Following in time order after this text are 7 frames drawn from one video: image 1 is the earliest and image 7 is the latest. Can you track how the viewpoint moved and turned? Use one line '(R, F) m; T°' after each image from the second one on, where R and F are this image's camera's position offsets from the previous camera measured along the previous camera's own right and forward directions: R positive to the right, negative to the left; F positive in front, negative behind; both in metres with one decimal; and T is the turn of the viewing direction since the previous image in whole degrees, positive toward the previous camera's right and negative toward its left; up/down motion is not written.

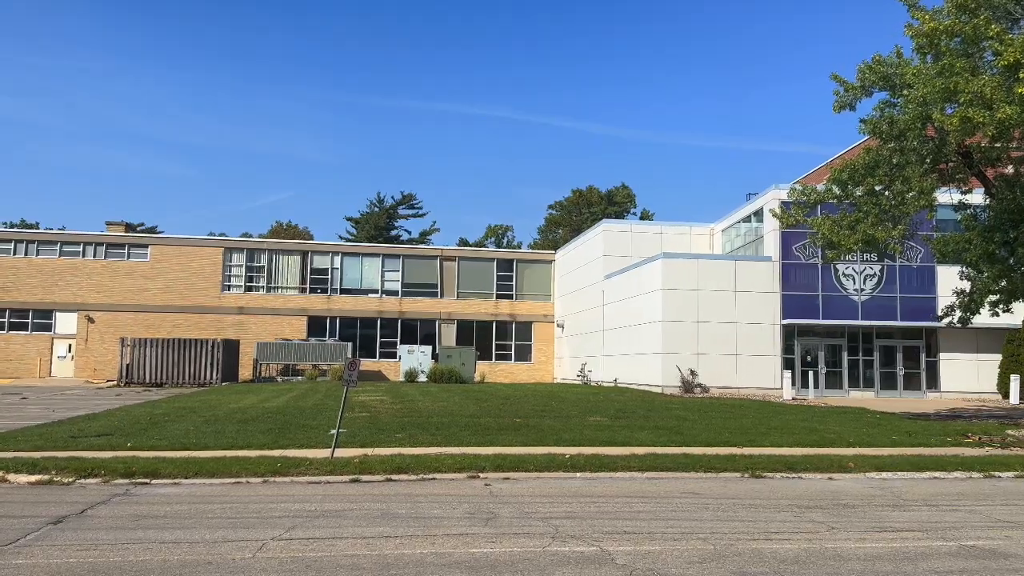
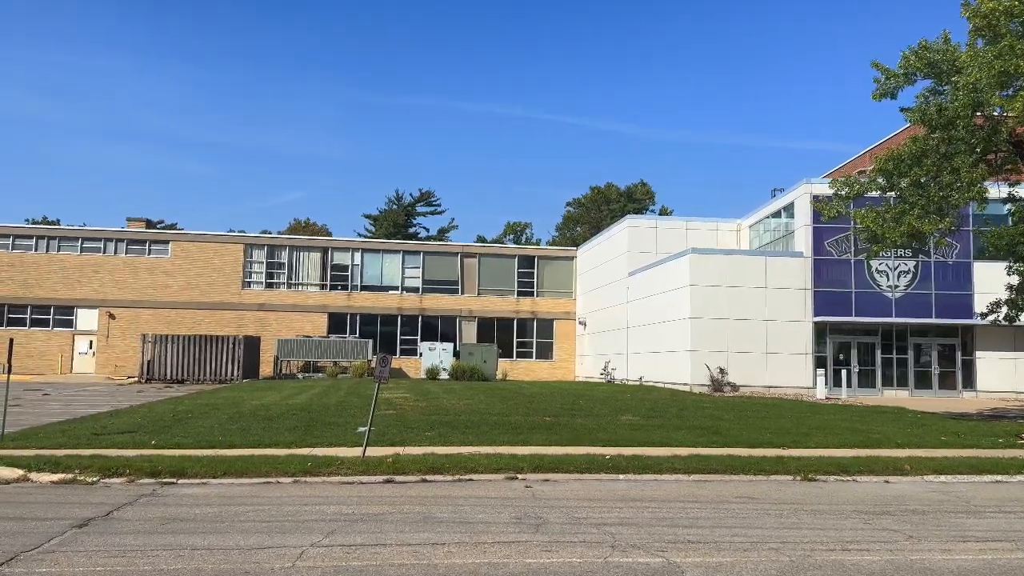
(-0.3, +0.5) m; -1°
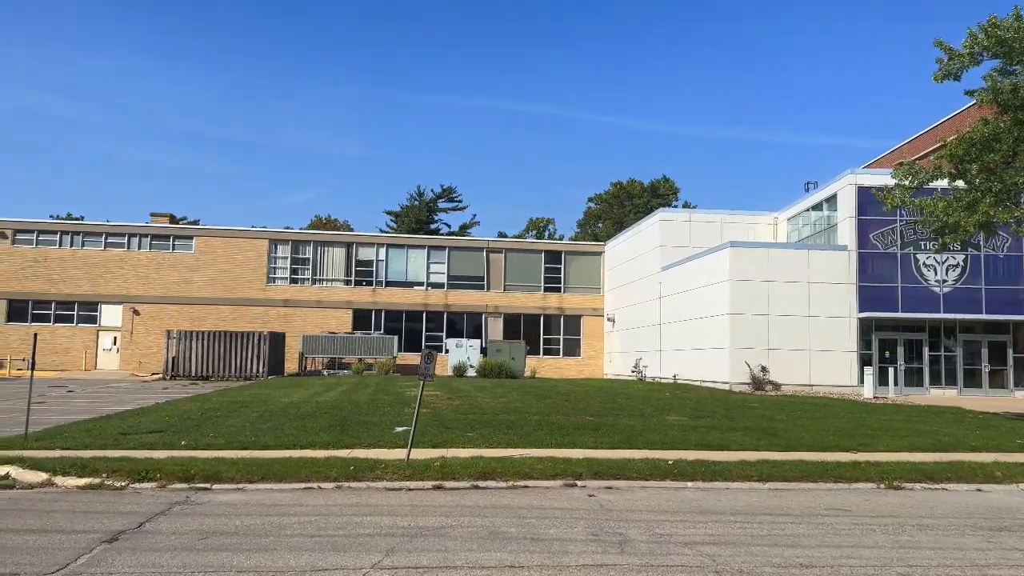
(-0.5, +0.9) m; -1°
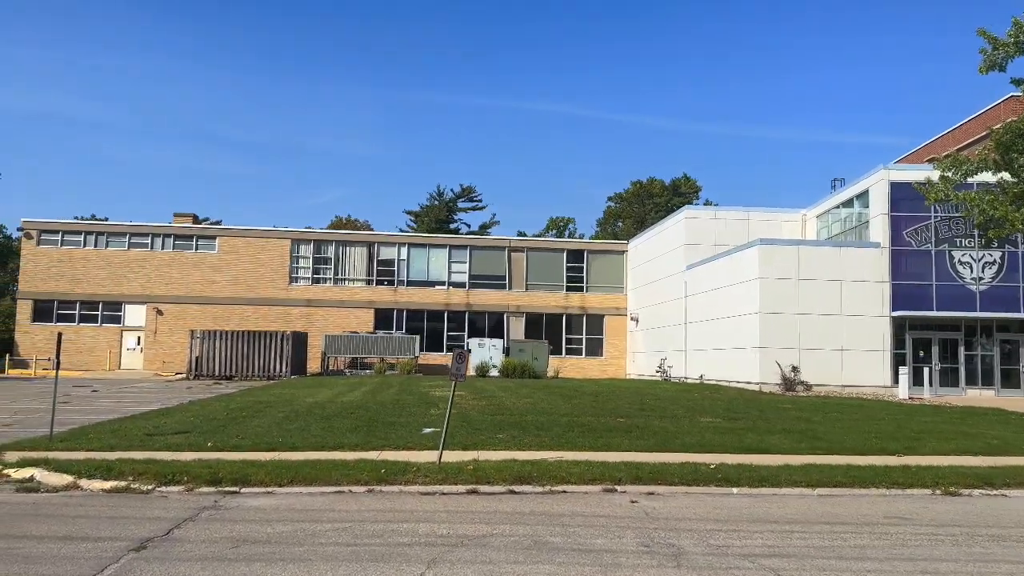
(-0.2, +0.4) m; -1°
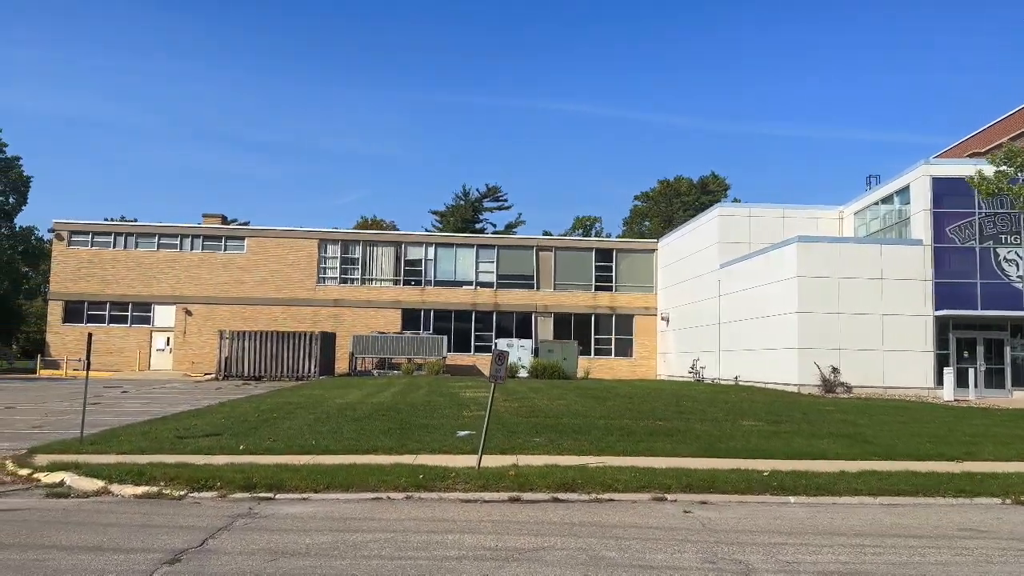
(-0.2, +0.4) m; -2°
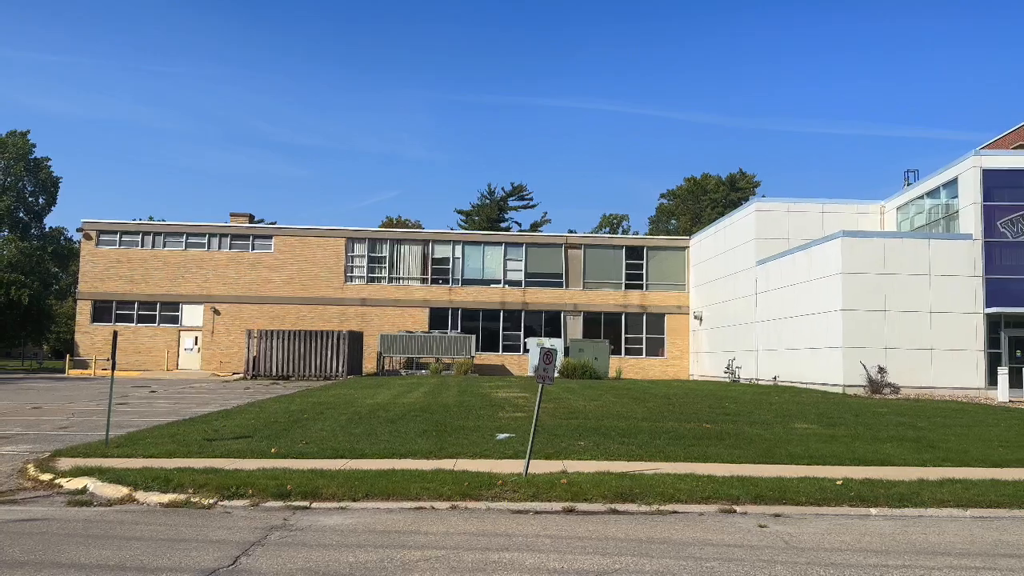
(-0.3, +0.7) m; -2°
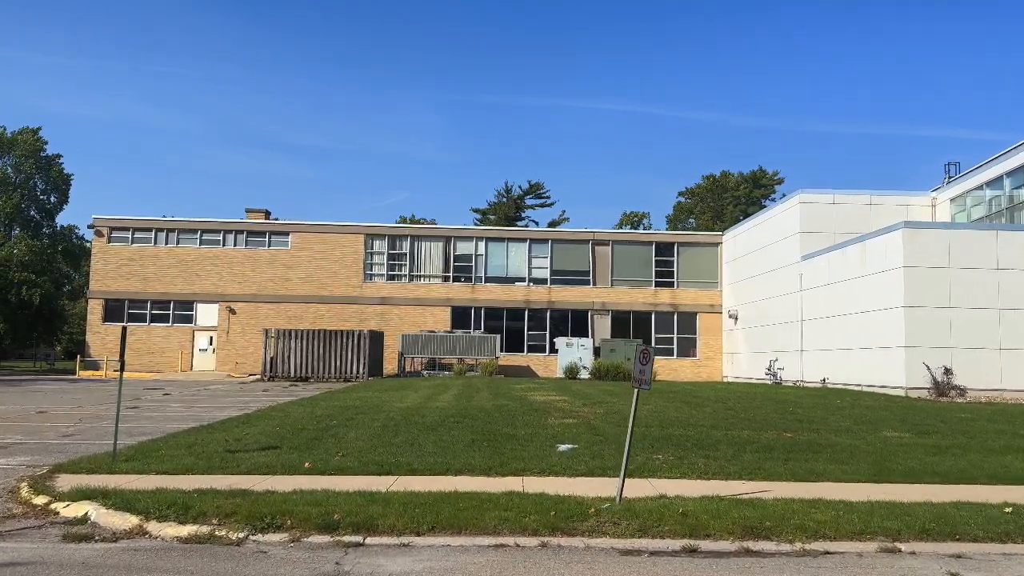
(-0.8, +1.7) m; -1°
